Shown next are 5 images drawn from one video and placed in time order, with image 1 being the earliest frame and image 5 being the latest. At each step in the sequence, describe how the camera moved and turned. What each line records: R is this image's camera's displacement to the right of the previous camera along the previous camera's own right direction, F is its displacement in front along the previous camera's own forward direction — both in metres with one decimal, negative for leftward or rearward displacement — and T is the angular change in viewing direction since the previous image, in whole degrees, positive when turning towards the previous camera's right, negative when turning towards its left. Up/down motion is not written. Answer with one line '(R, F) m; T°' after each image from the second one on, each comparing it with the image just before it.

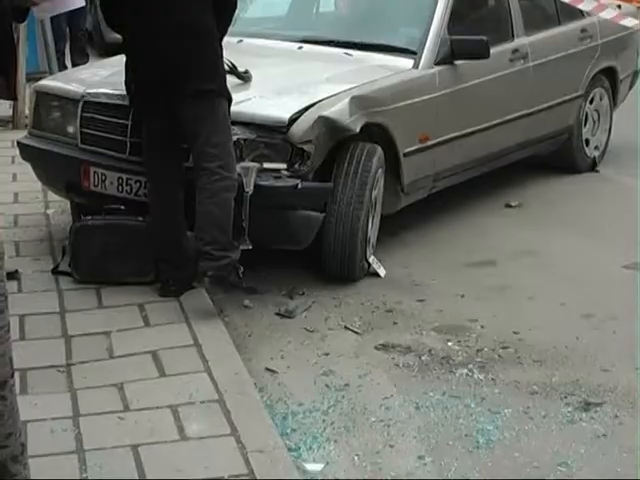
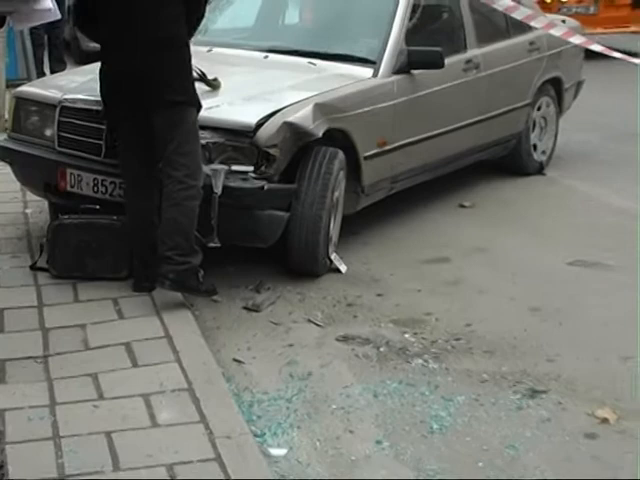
(+0.2, -0.3) m; +1°
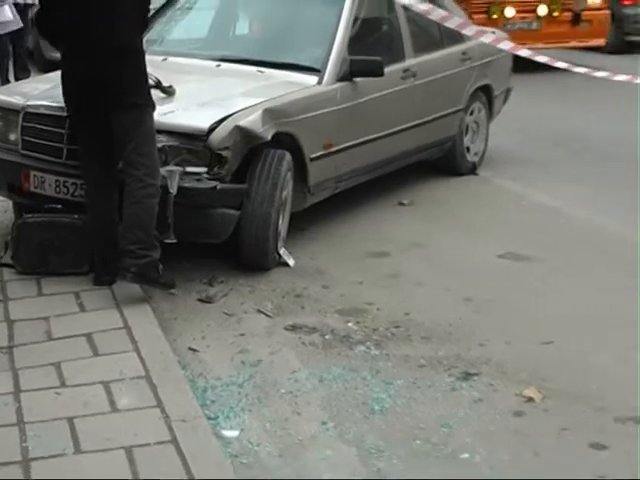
(+0.3, -0.4) m; +2°
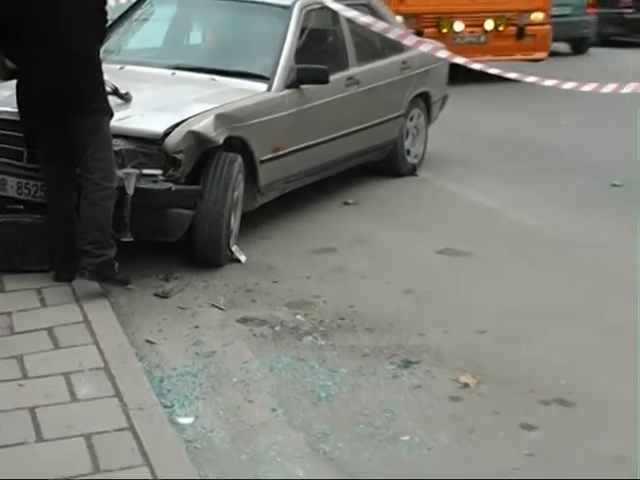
(+0.2, -0.4) m; +2°
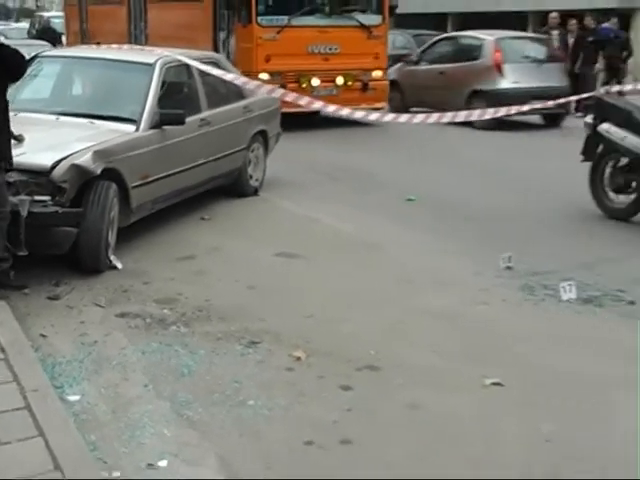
(+0.8, -1.7) m; +6°
